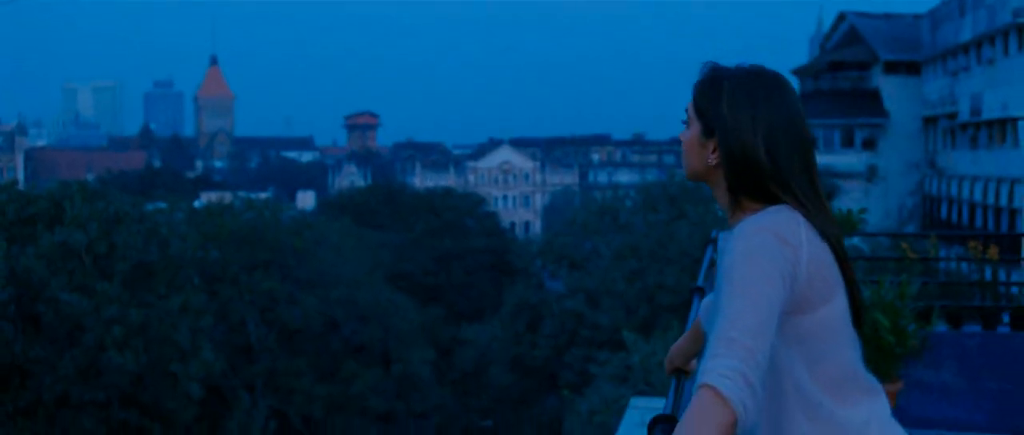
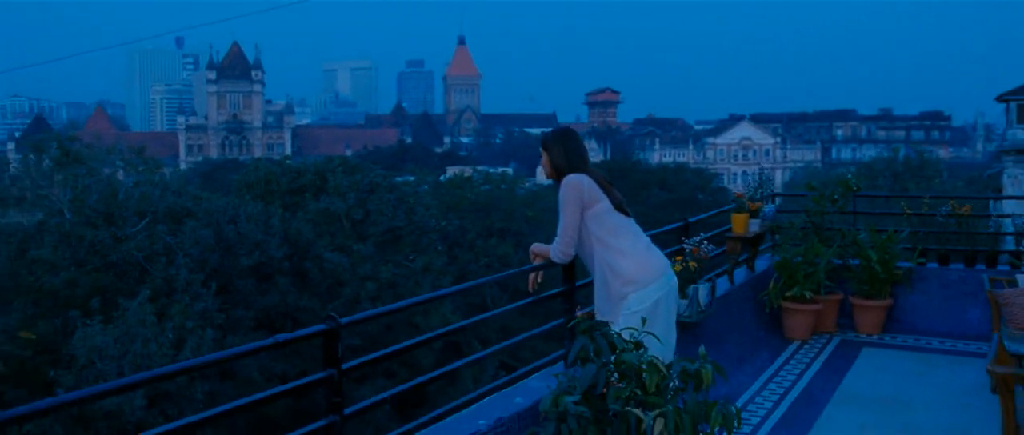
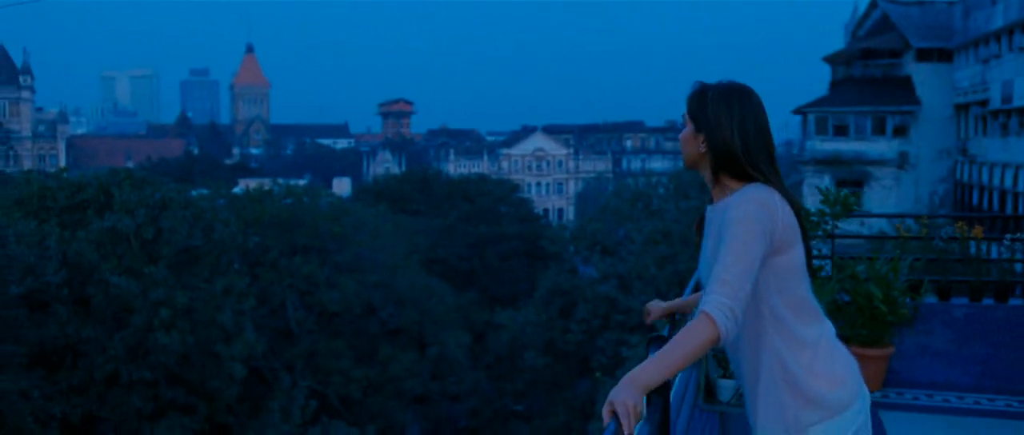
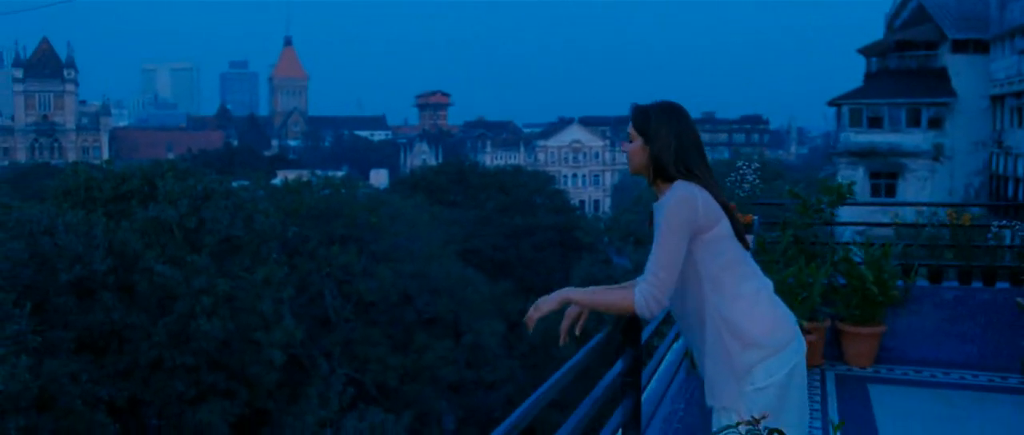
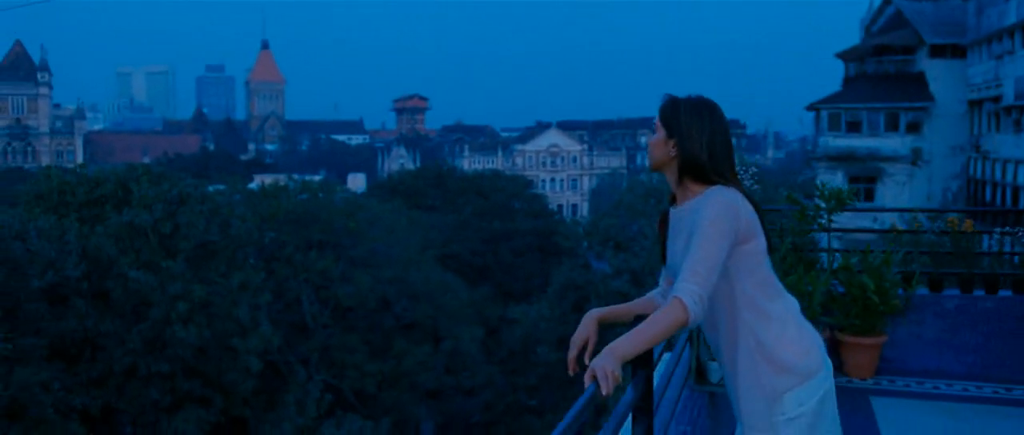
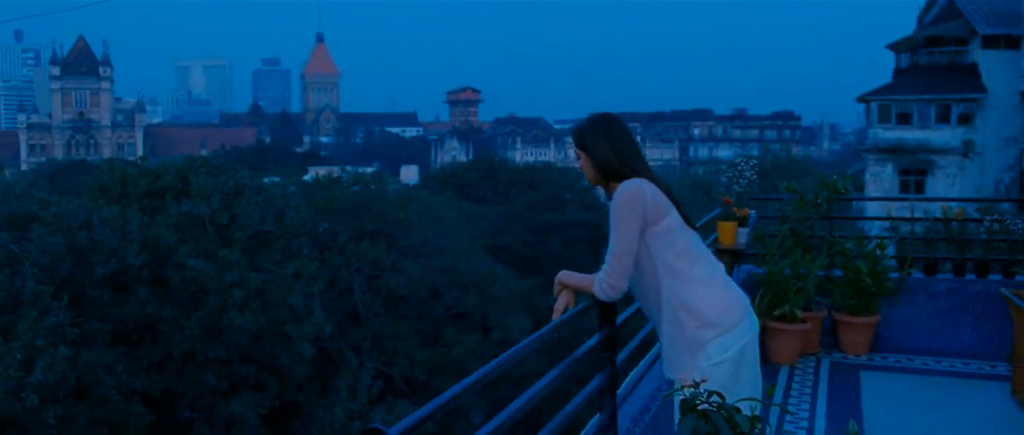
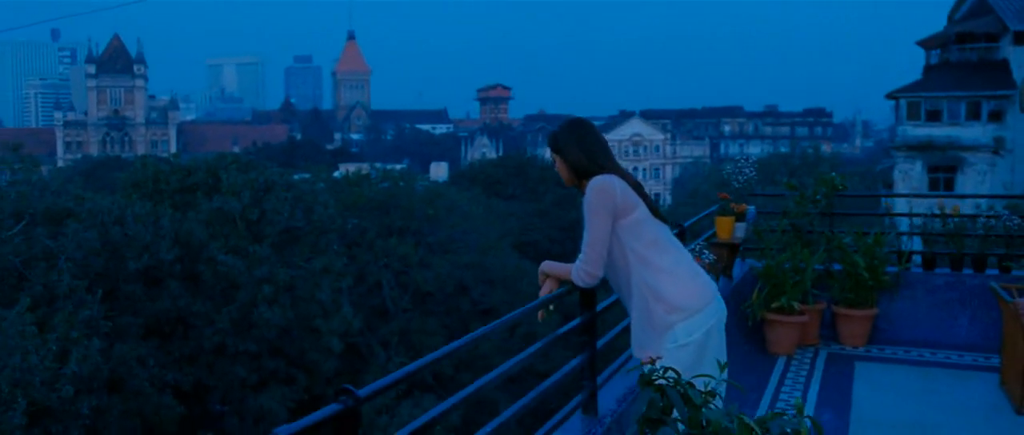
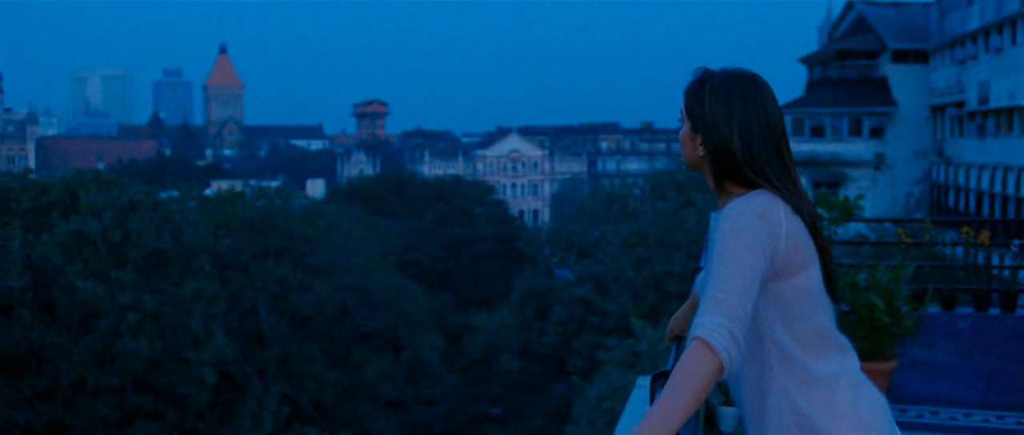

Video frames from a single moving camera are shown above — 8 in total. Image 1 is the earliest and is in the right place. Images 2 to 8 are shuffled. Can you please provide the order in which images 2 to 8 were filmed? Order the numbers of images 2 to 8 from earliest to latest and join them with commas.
8, 3, 5, 4, 6, 7, 2
